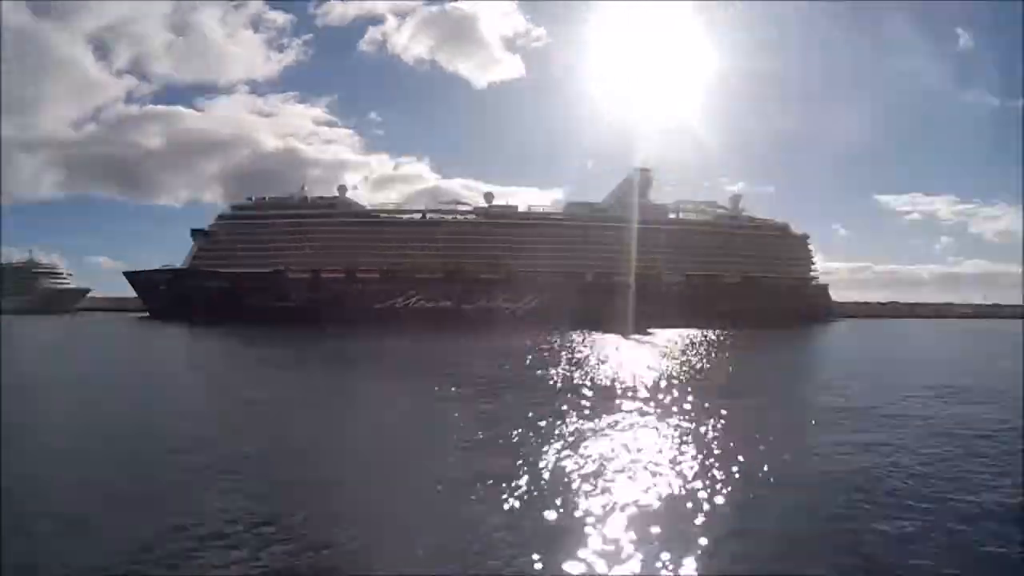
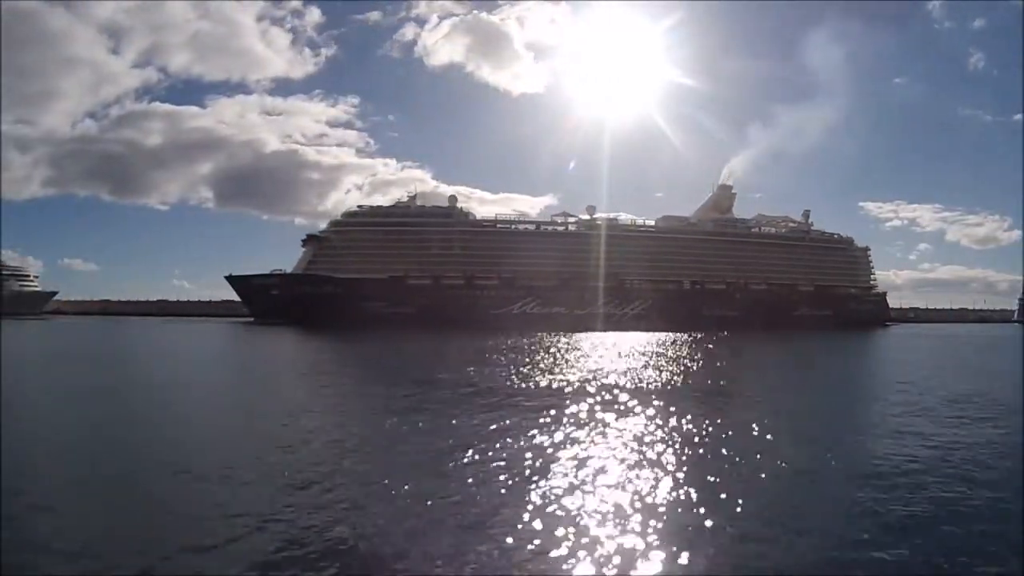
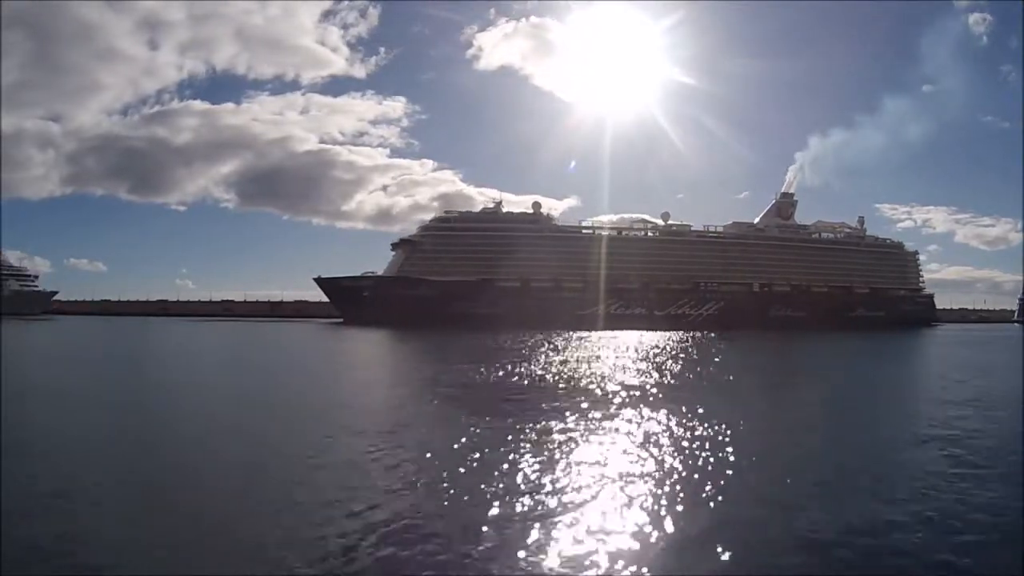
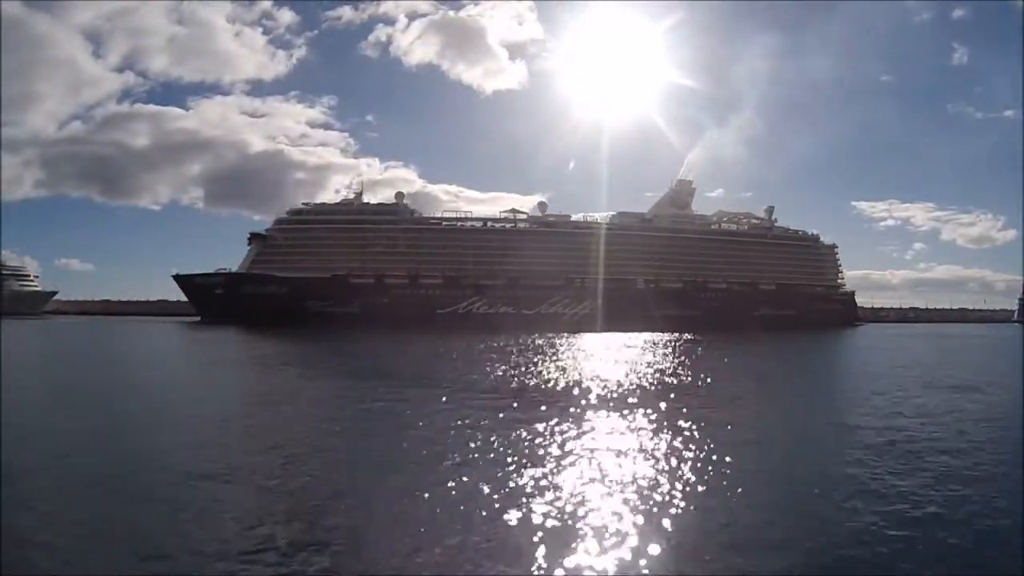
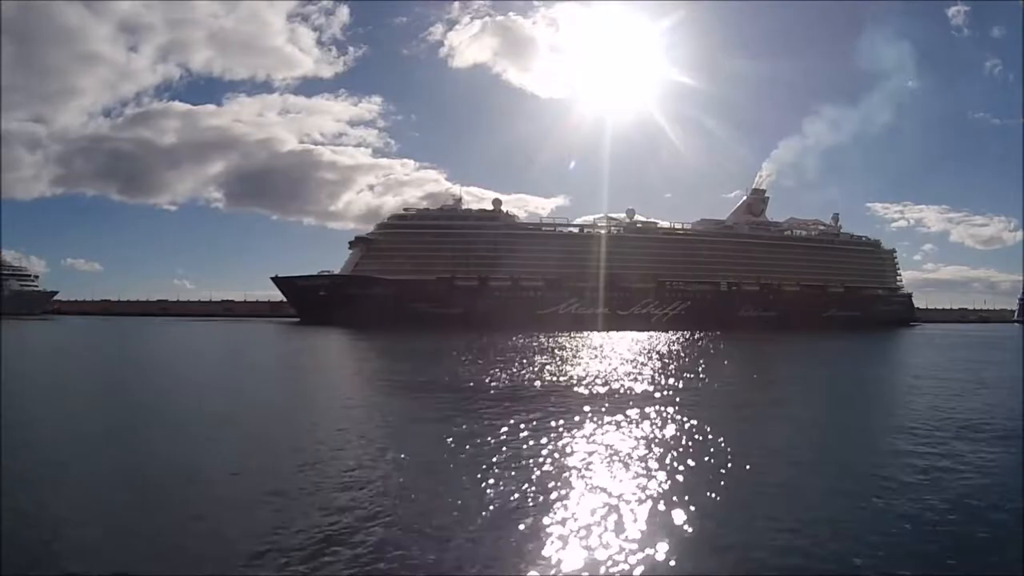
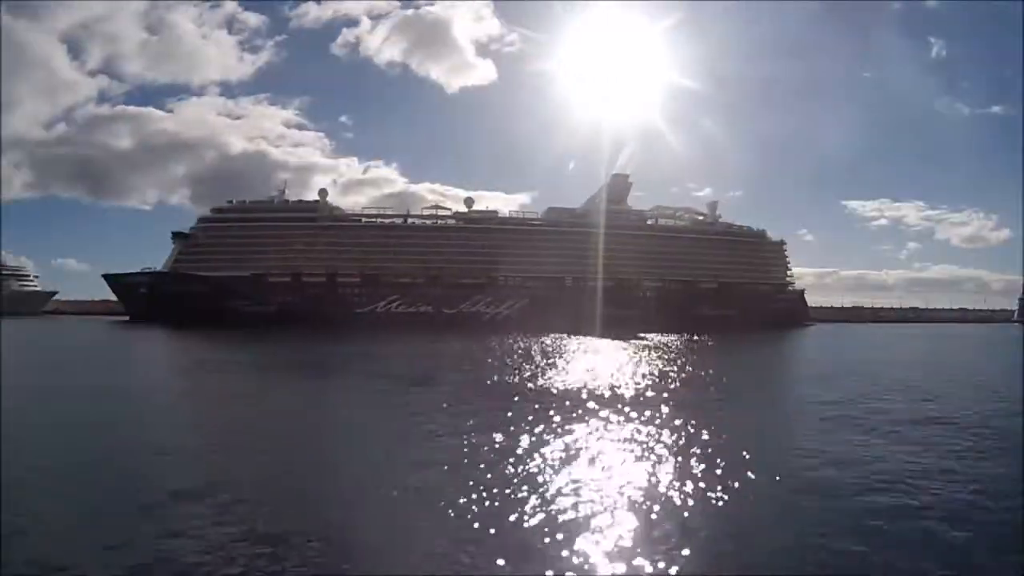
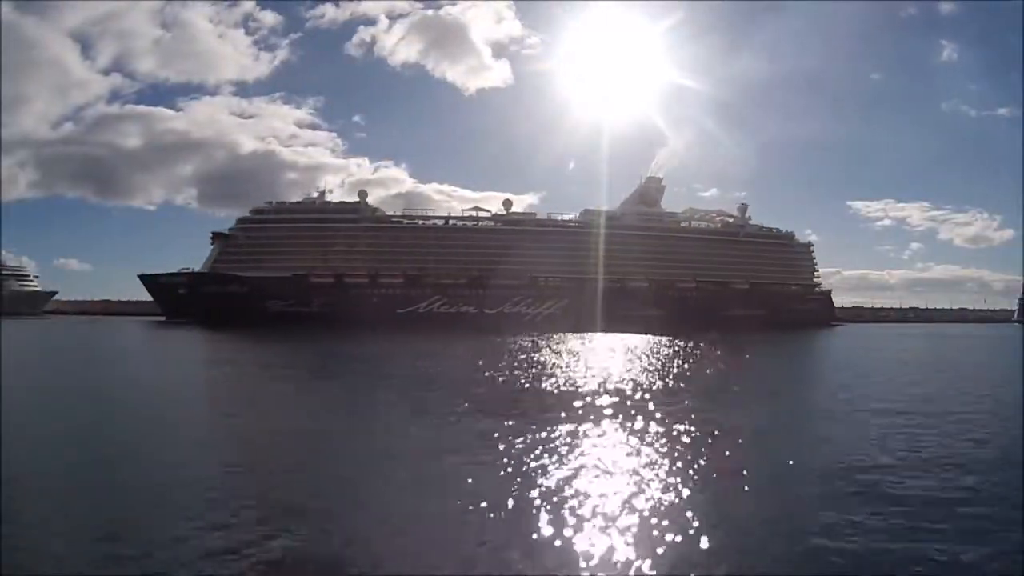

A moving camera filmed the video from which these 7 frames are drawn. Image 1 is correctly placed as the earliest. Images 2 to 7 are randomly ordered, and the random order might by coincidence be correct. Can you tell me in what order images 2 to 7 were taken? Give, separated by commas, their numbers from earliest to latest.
6, 7, 4, 2, 5, 3
